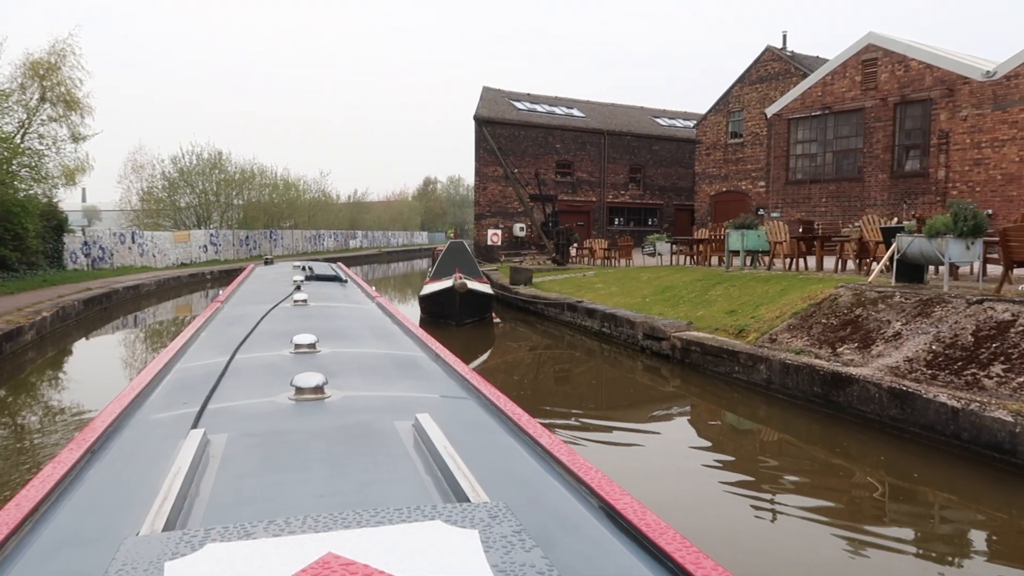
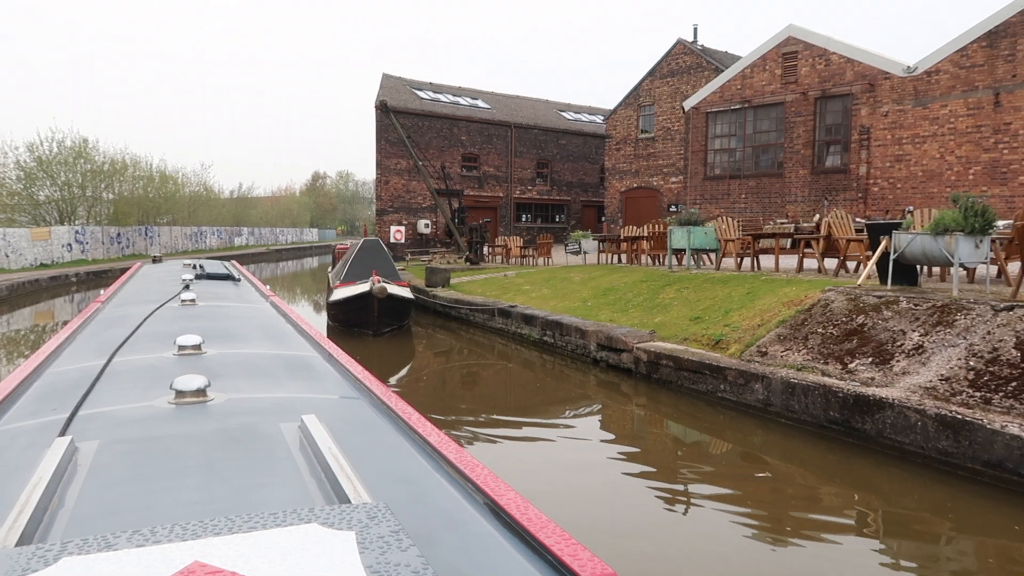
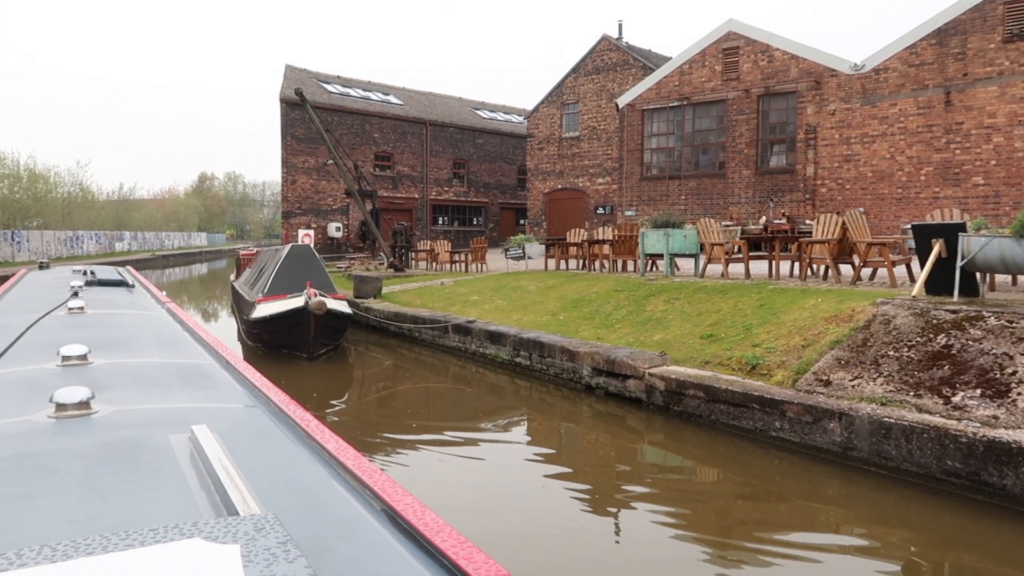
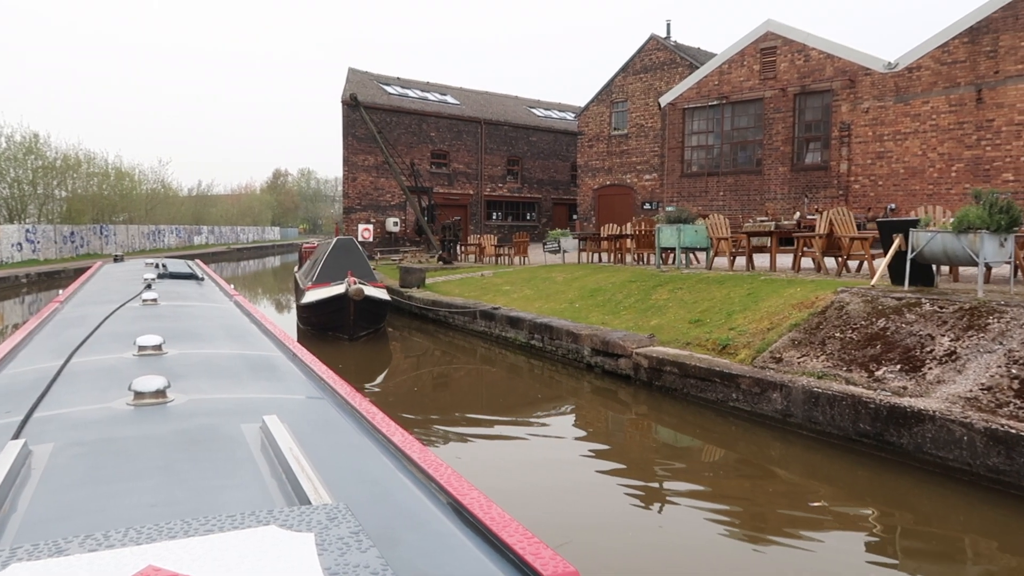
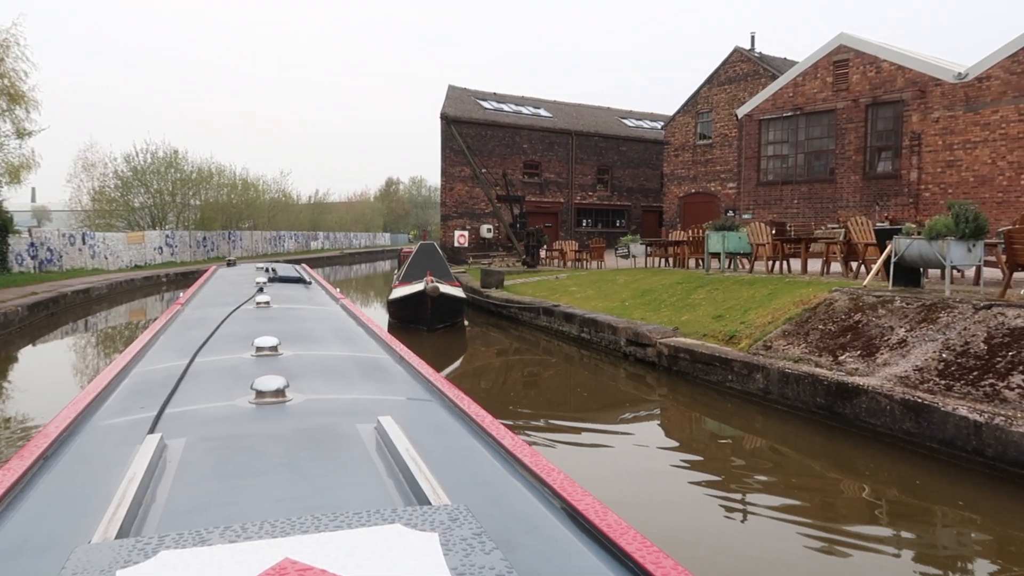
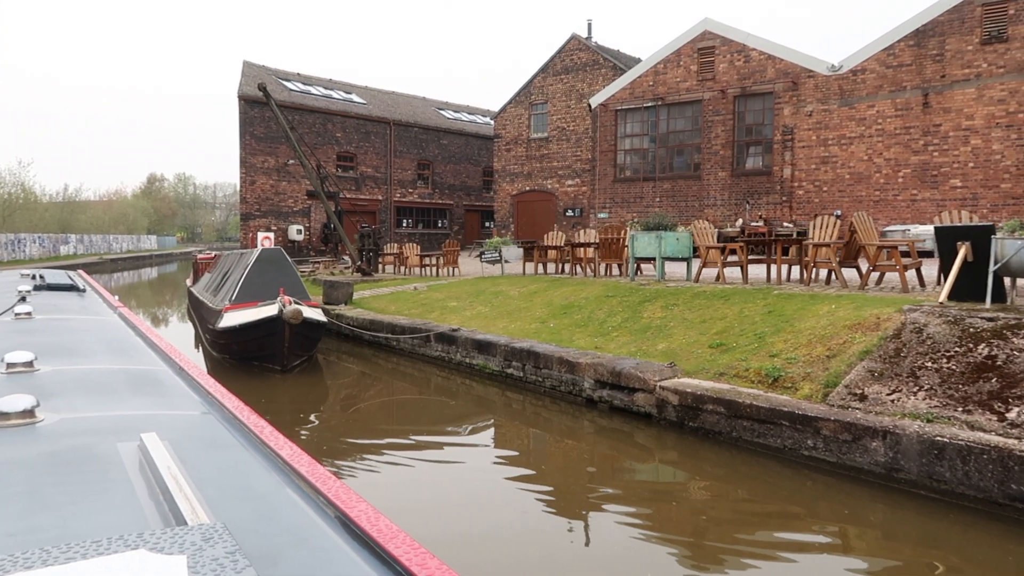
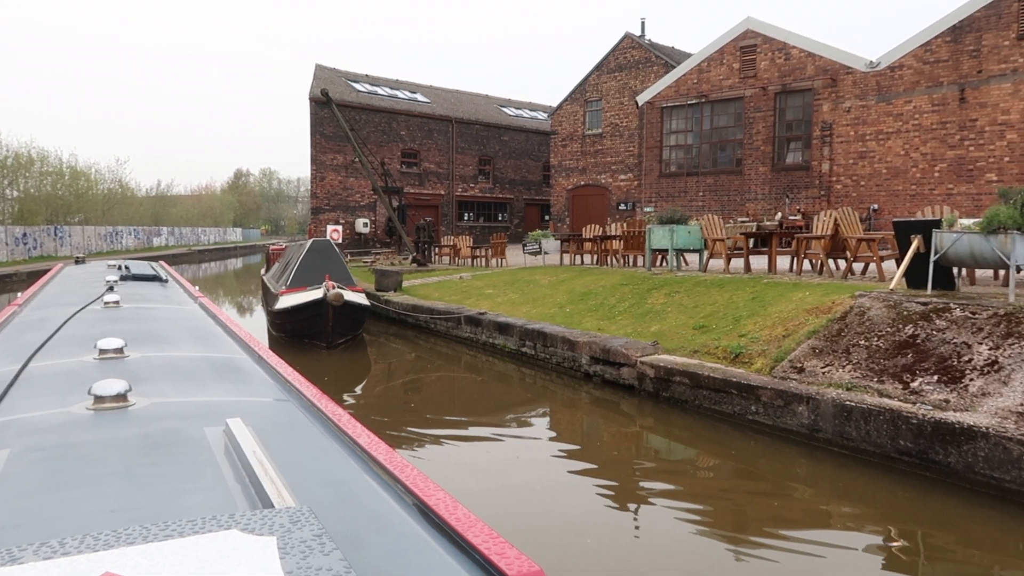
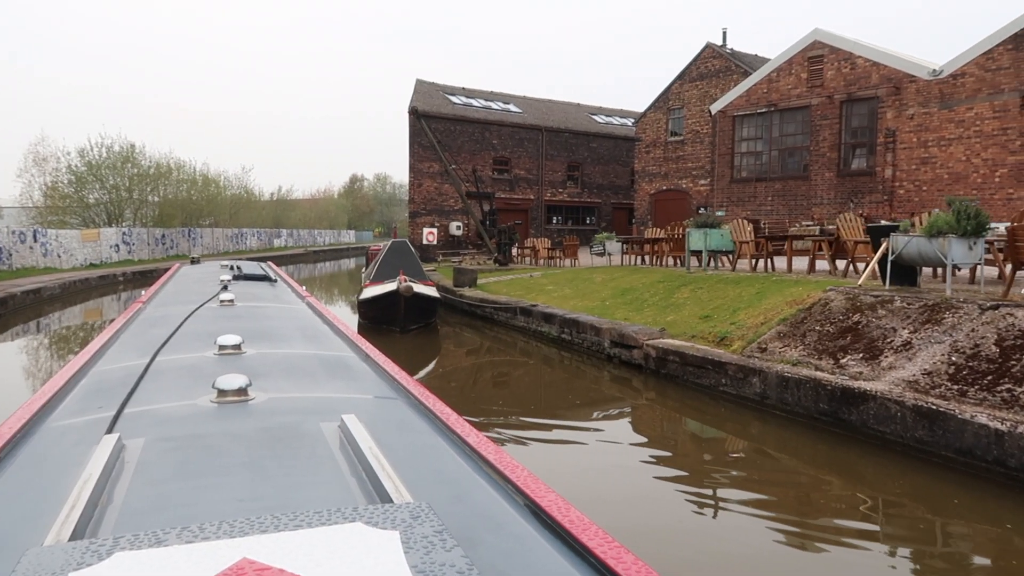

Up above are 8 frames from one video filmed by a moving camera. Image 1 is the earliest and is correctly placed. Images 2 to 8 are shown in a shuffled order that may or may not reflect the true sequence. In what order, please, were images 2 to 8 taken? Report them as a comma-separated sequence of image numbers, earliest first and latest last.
5, 8, 2, 4, 7, 3, 6
